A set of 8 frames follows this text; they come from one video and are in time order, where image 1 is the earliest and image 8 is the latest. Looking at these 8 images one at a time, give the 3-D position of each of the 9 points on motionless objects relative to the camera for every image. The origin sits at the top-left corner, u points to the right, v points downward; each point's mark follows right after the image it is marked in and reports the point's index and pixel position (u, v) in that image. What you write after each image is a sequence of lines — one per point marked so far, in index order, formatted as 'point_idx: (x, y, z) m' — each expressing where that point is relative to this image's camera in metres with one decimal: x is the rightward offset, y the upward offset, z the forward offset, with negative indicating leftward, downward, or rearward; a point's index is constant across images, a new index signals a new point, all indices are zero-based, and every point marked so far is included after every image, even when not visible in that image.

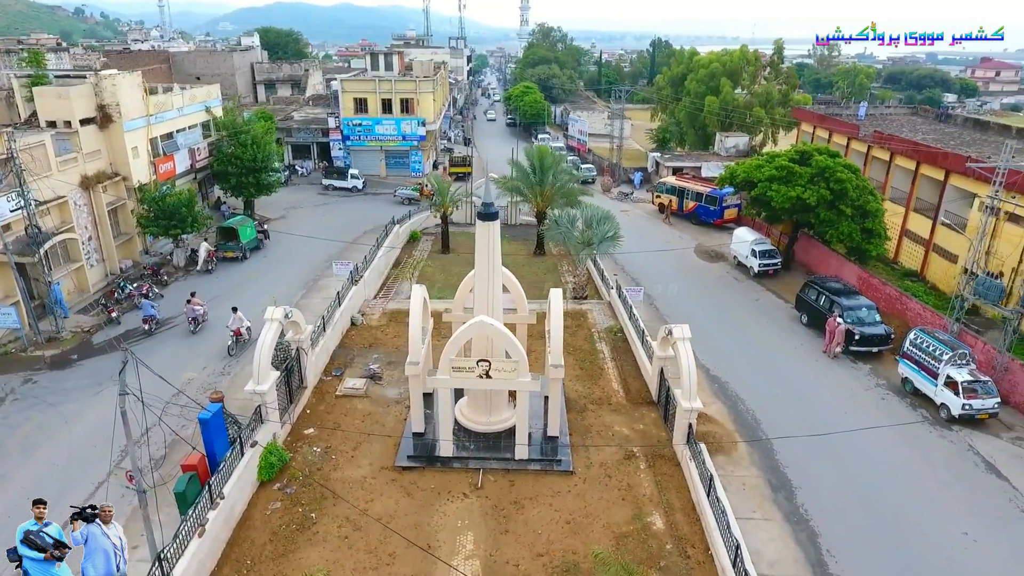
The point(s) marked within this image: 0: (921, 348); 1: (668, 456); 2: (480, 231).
0: (+11.6, -1.7, +17.5) m
1: (+3.5, -3.8, +14.0) m
2: (-0.7, +1.2, +13.0) m
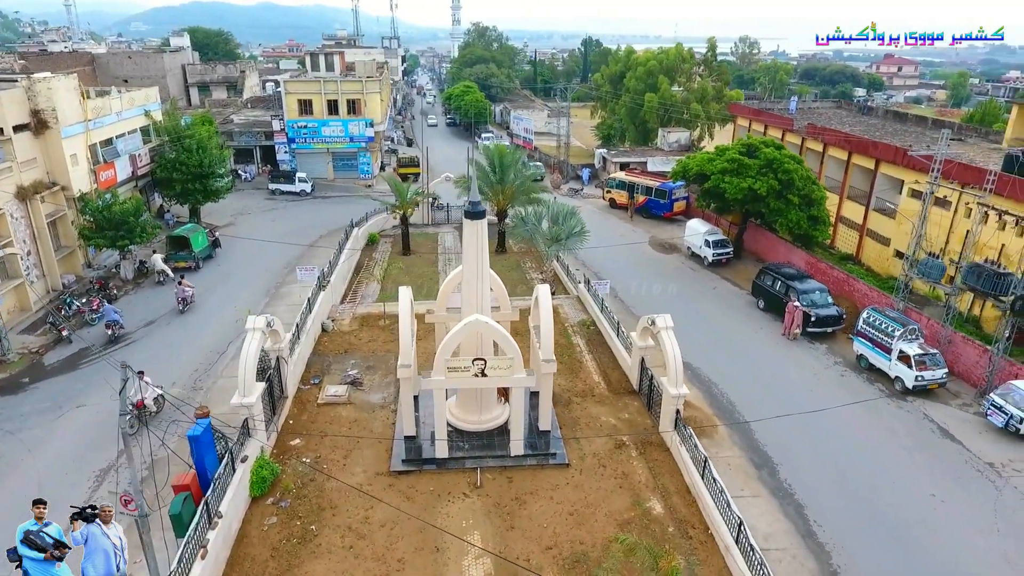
0: (+10.9, -1.1, +18.7) m
1: (+3.4, -3.6, +14.3) m
2: (-1.0, +1.2, +12.9) m
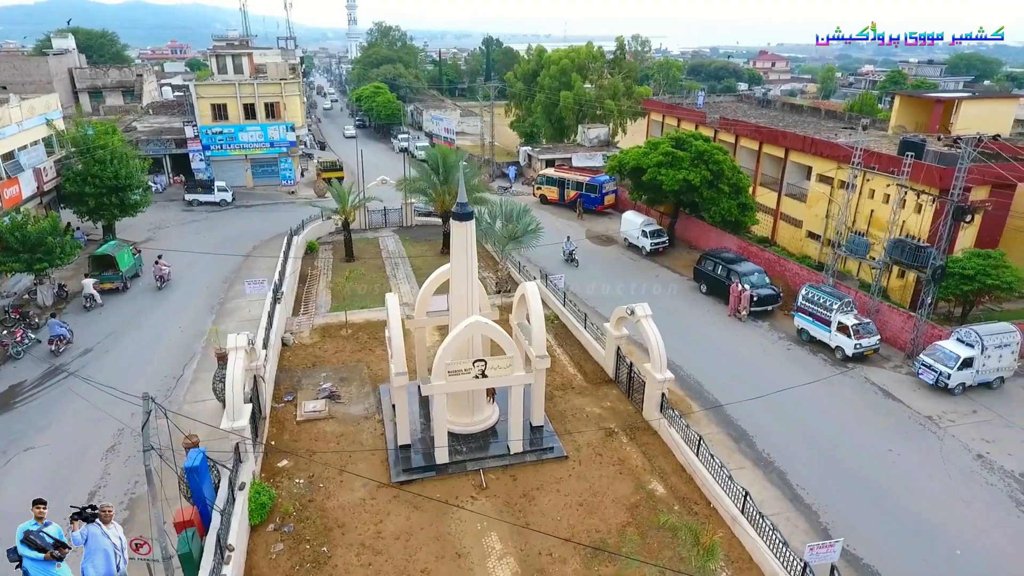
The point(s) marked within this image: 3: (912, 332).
0: (+9.8, -0.4, +20.3) m
1: (+3.2, -3.3, +14.9) m
2: (-1.2, +1.2, +12.8) m
3: (+12.4, -1.4, +19.1) m
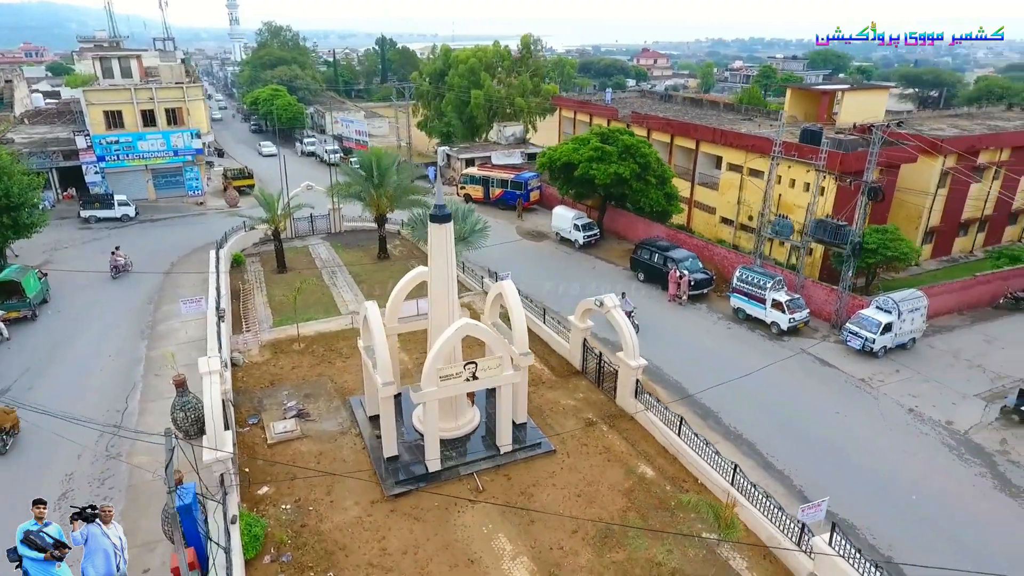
0: (+8.2, +0.2, +21.7) m
1: (+2.7, -3.1, +15.3) m
2: (-1.6, +1.1, +12.5) m
3: (+10.9, -0.5, +20.9) m
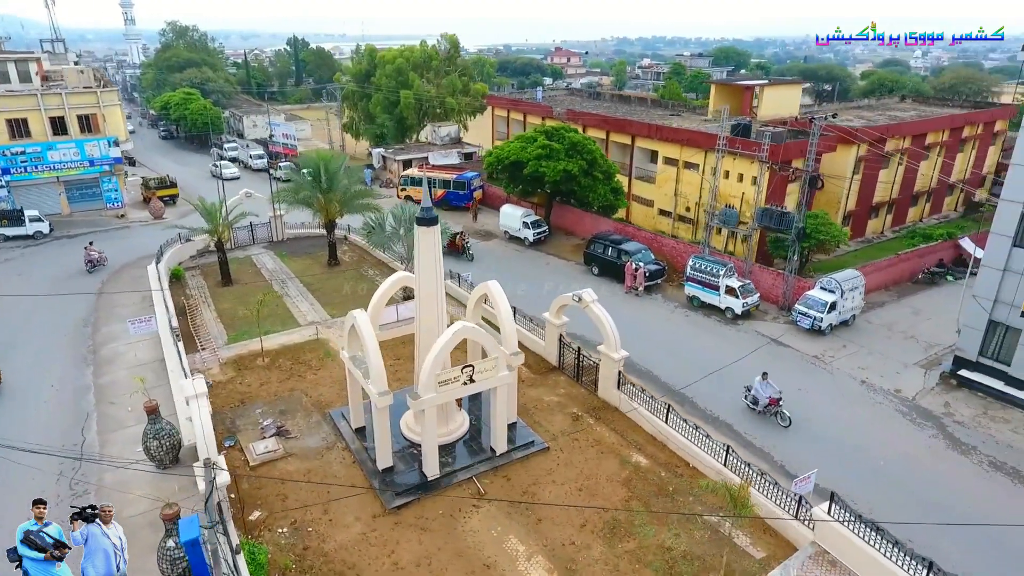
0: (+6.8, +0.6, +22.5) m
1: (+2.3, -3.0, +15.6) m
2: (-1.8, +1.0, +12.3) m
3: (+9.7, 0.0, +22.1) m
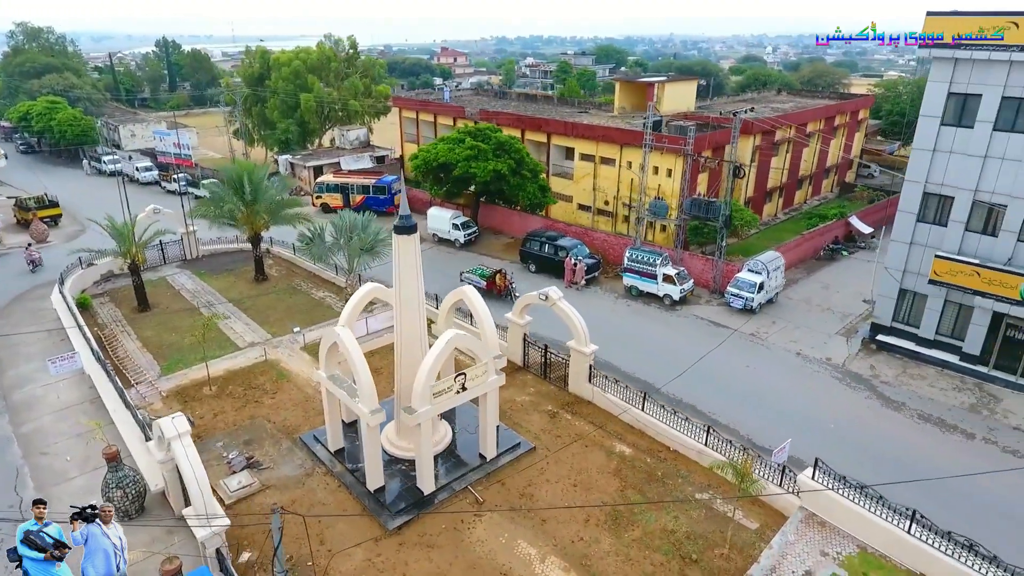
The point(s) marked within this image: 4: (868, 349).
0: (+4.7, +1.0, +23.4) m
1: (+1.6, -2.9, +15.8) m
2: (-2.2, +0.8, +11.9) m
3: (+7.6, +0.6, +23.5) m
4: (+11.2, -1.9, +19.4) m
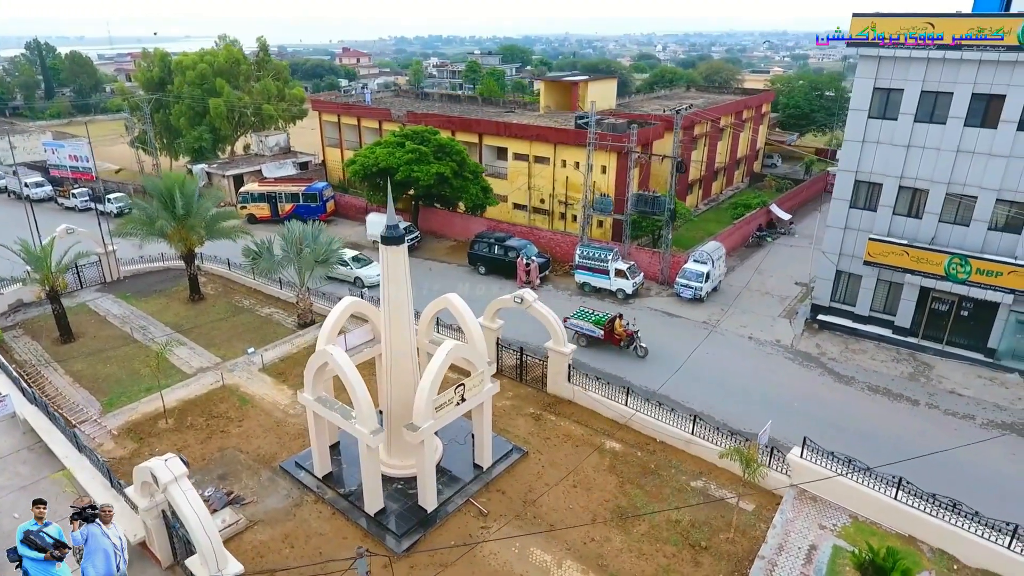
0: (+2.9, +1.1, +23.7) m
1: (+1.2, -2.9, +15.8) m
2: (-2.3, +0.6, +11.4) m
3: (+5.8, +0.9, +24.2) m
4: (+10.0, -1.4, +20.7) m
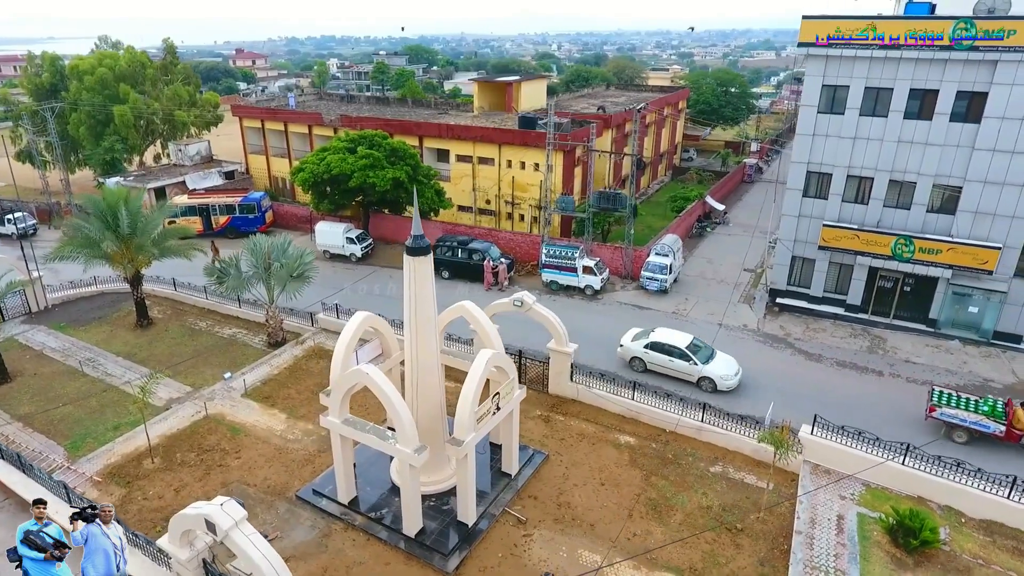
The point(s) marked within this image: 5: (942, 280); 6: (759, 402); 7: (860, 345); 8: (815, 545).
0: (+1.6, +1.2, +23.9) m
1: (+1.3, -2.9, +15.9) m
2: (-1.7, +0.4, +11.0) m
3: (+4.4, +1.2, +24.8) m
4: (+9.2, -0.9, +22.0) m
5: (+13.5, +0.3, +19.5) m
6: (+6.5, -3.1, +16.4) m
7: (+11.0, -1.8, +19.7) m
8: (+5.4, -4.6, +11.0) m
